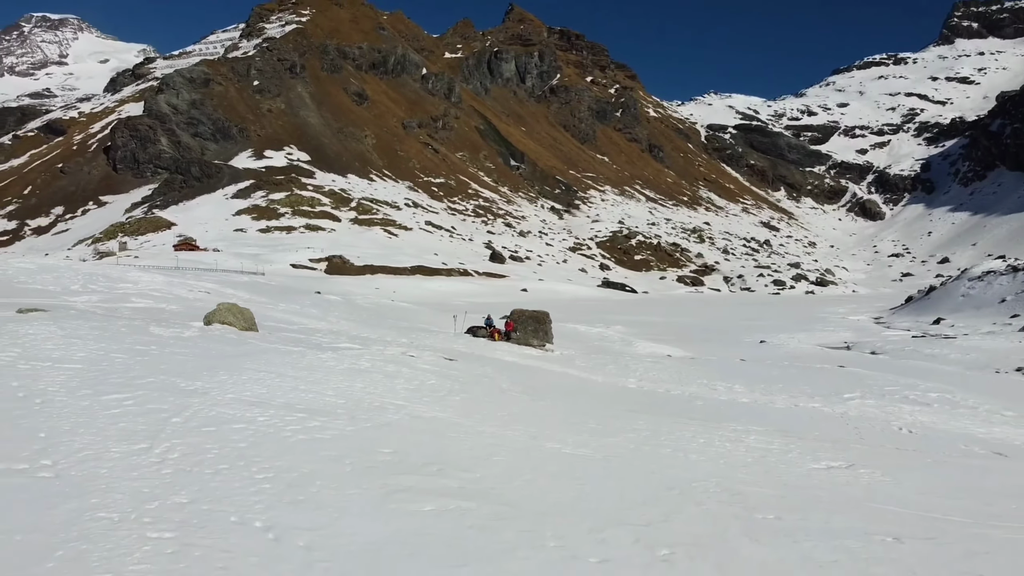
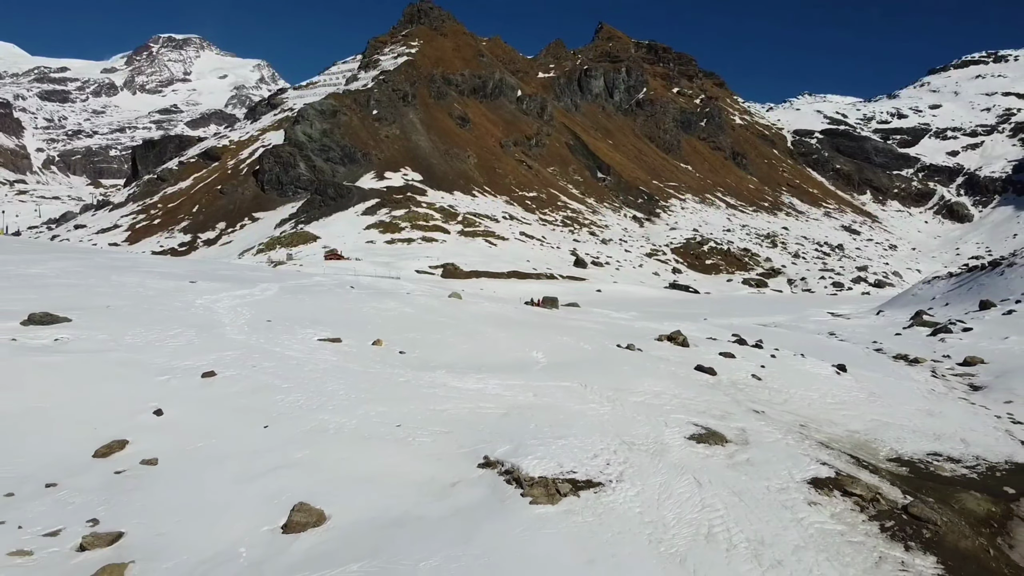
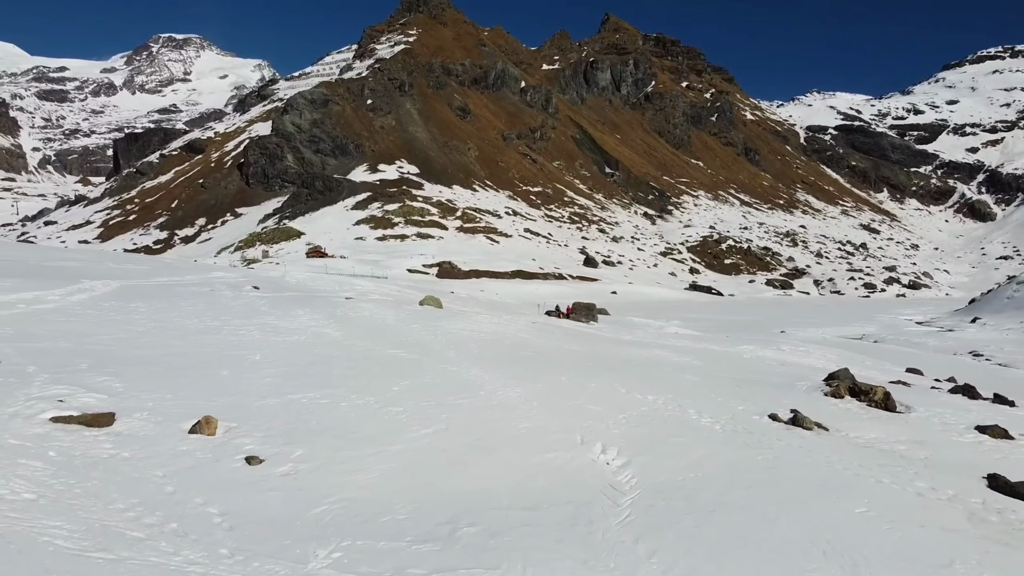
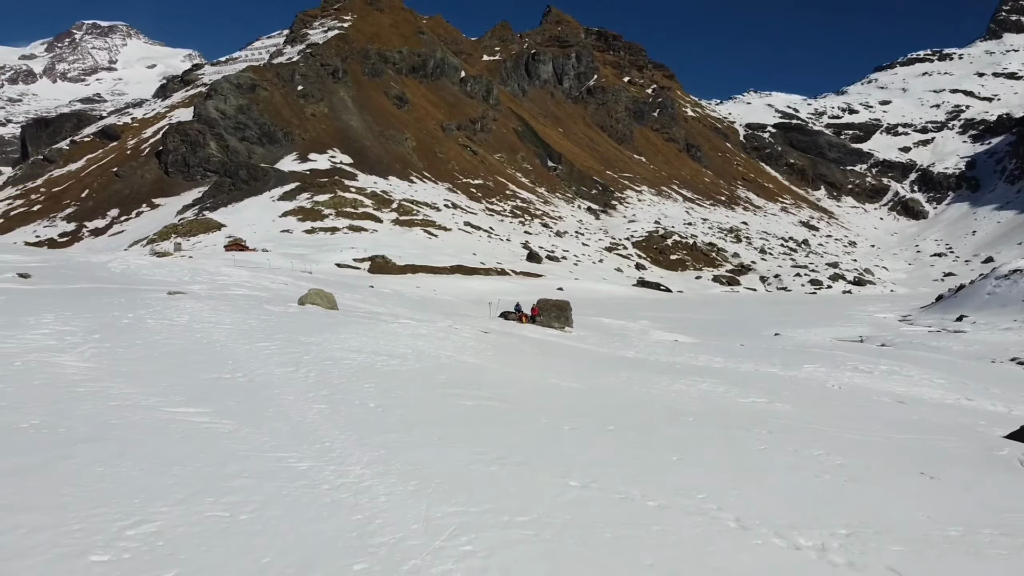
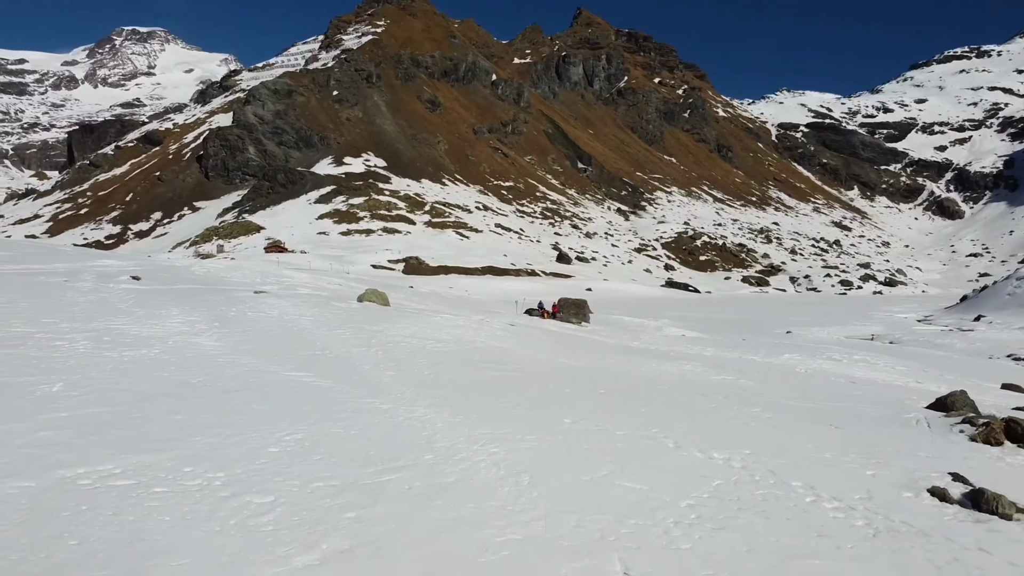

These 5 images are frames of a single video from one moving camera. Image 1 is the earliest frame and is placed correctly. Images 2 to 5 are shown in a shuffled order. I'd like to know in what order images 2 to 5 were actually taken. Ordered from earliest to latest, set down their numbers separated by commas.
4, 5, 3, 2
